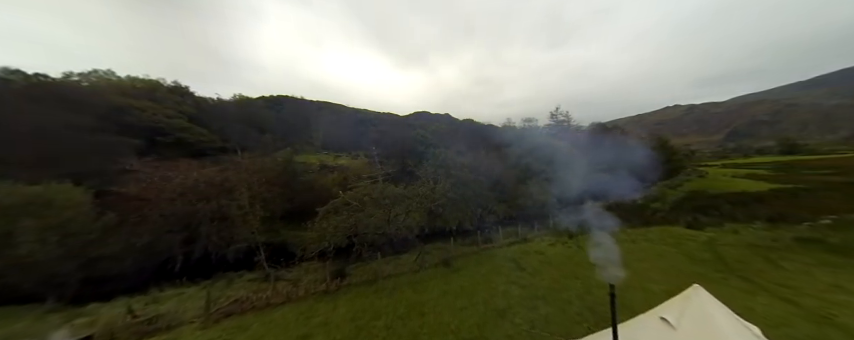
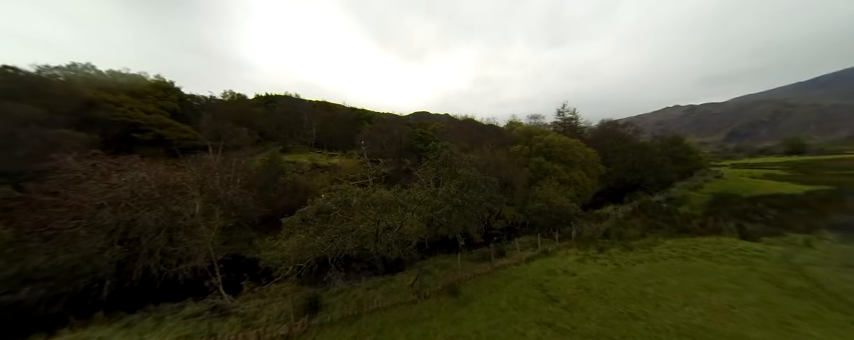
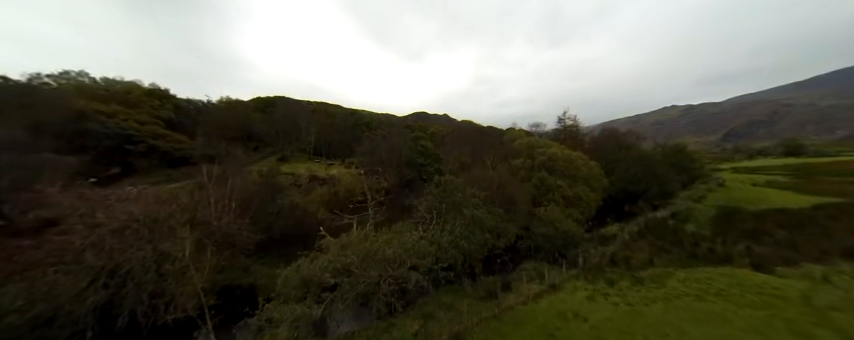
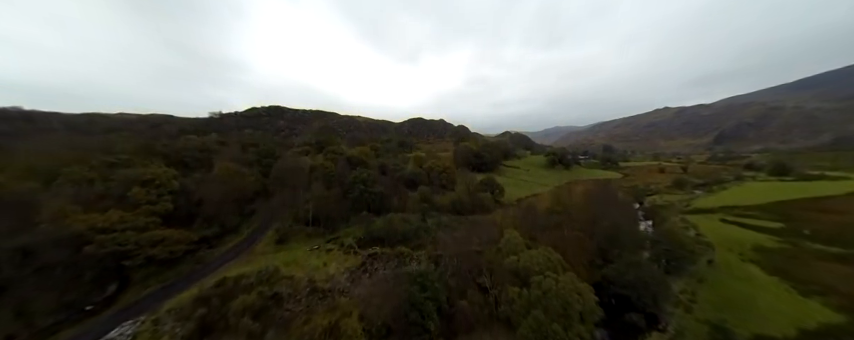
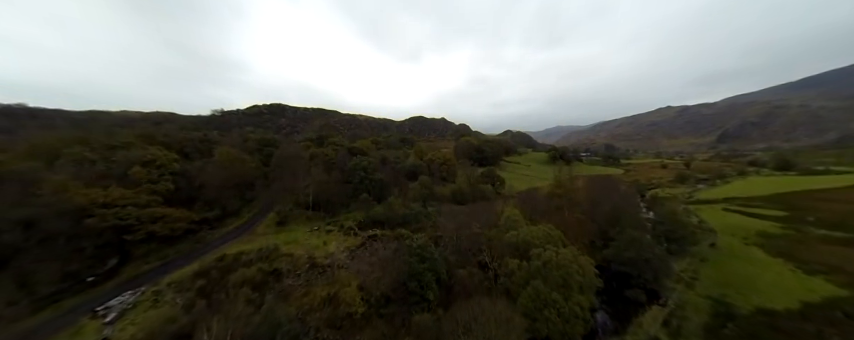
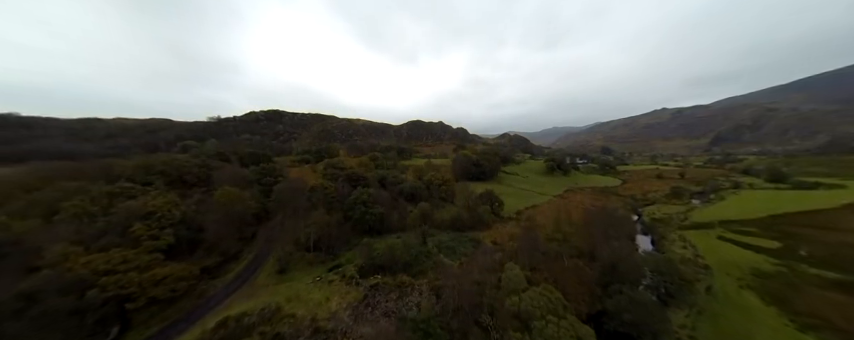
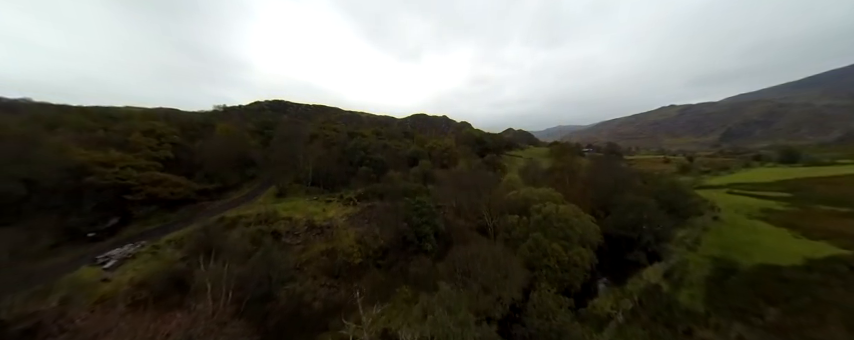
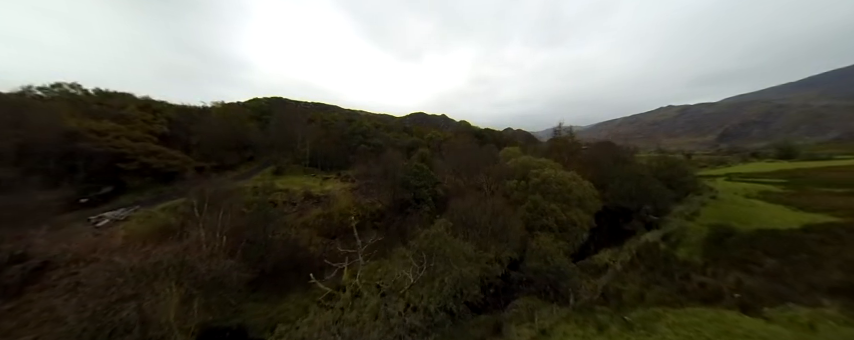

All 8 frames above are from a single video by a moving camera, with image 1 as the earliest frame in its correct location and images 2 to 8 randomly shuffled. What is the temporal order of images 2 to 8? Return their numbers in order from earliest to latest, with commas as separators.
2, 3, 8, 7, 5, 4, 6
